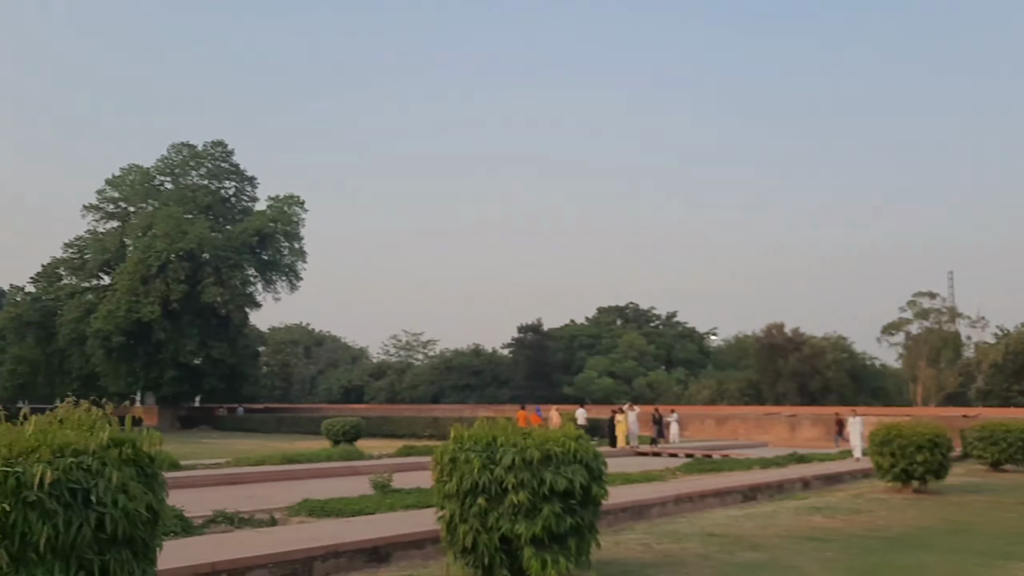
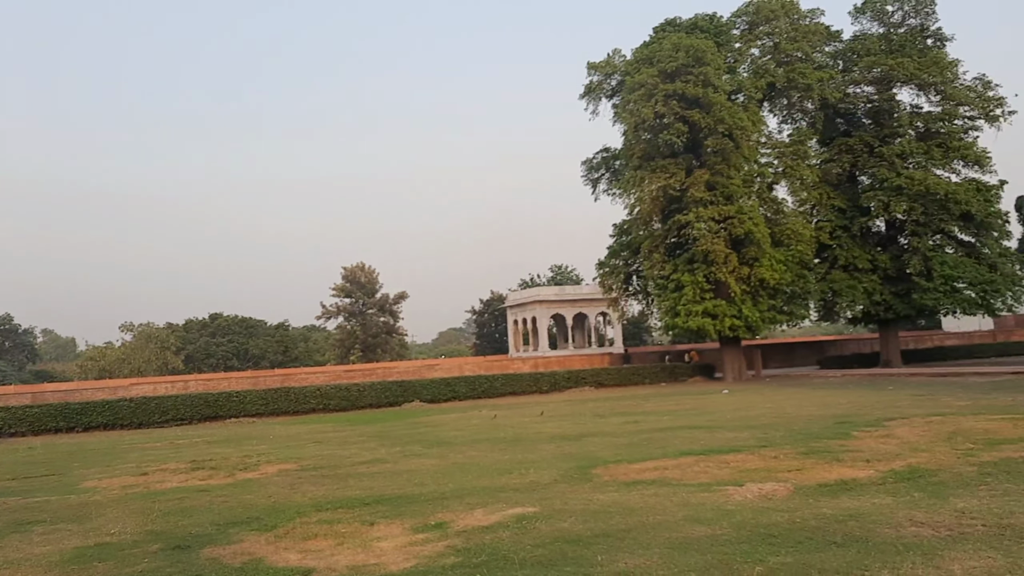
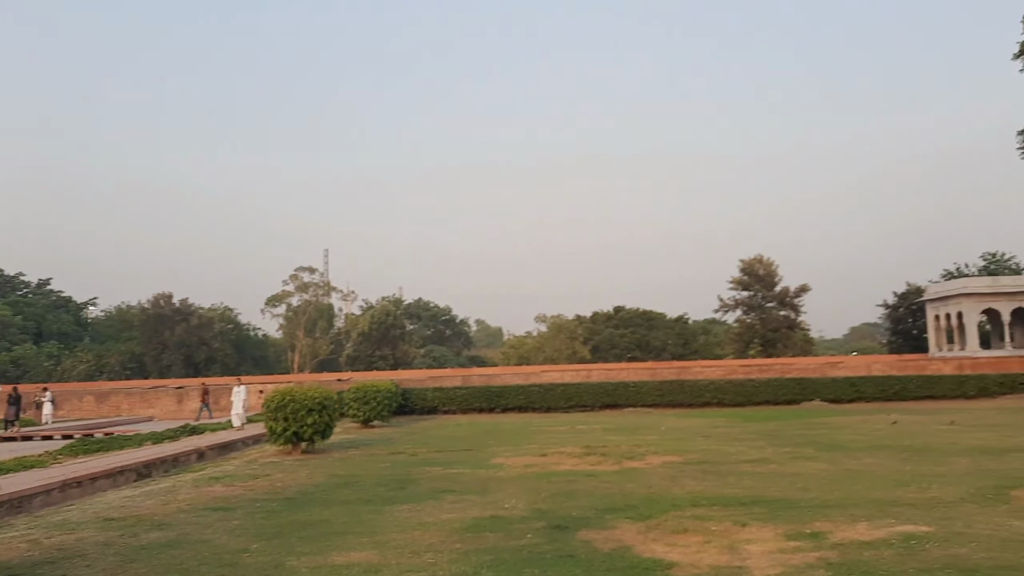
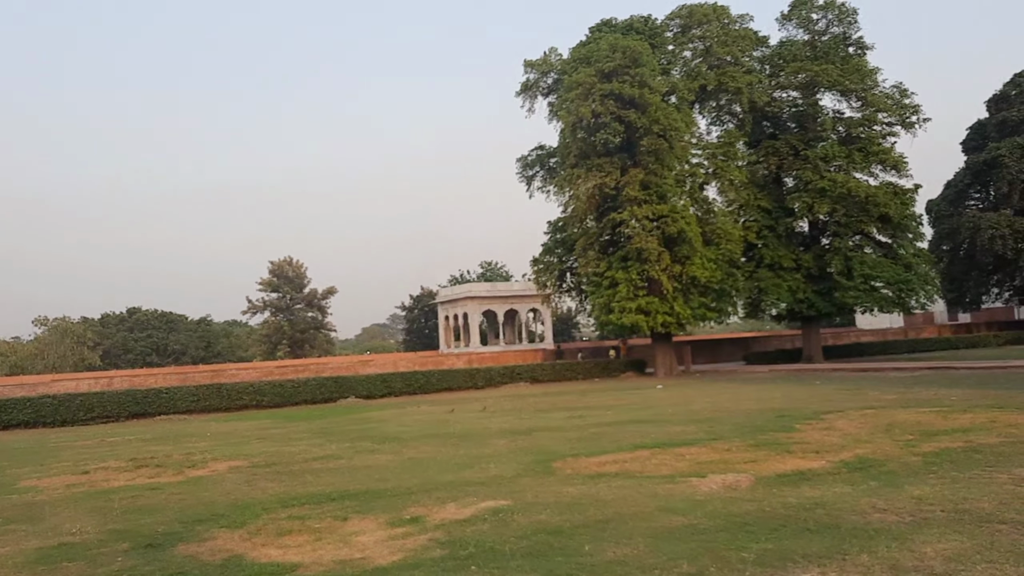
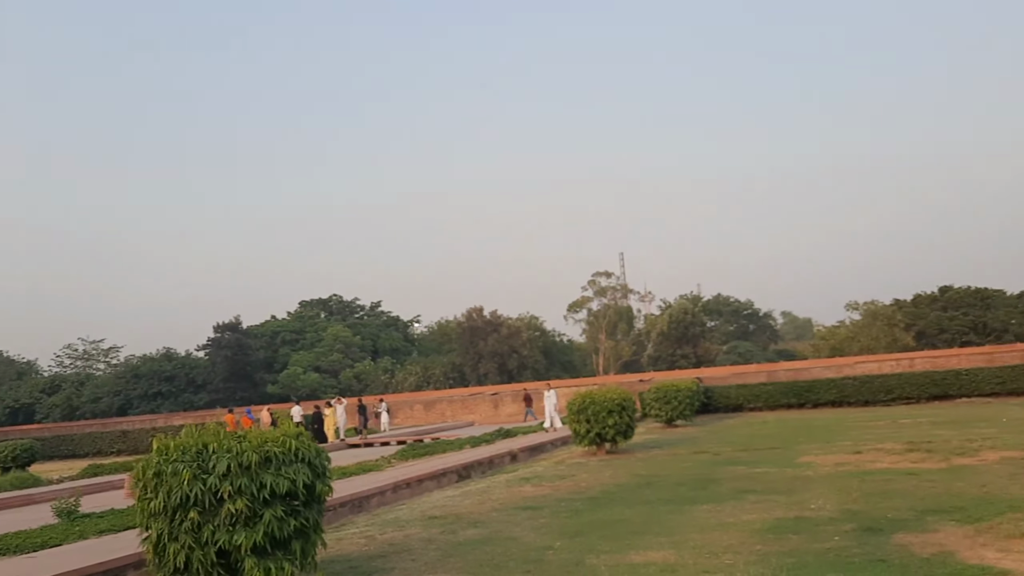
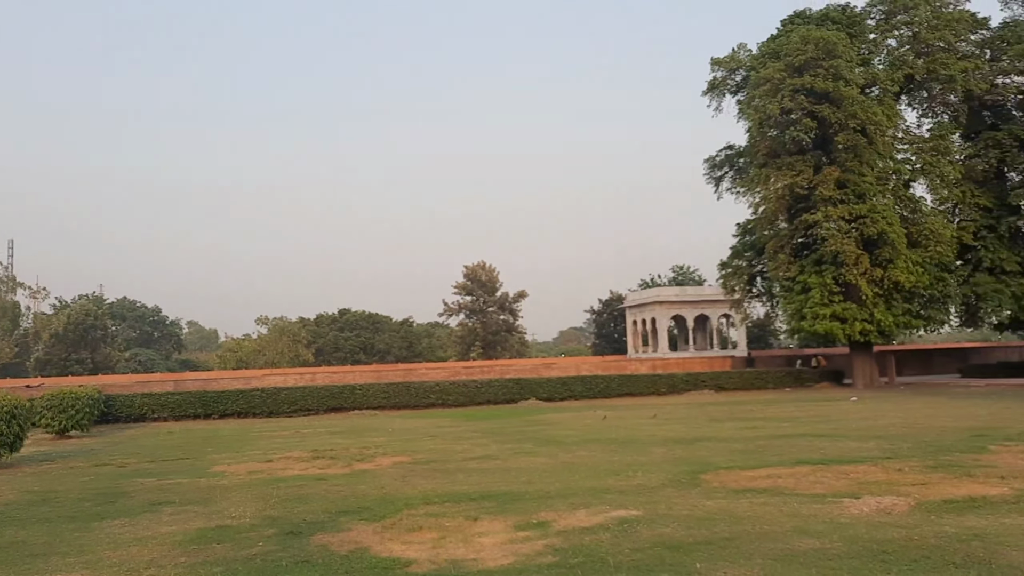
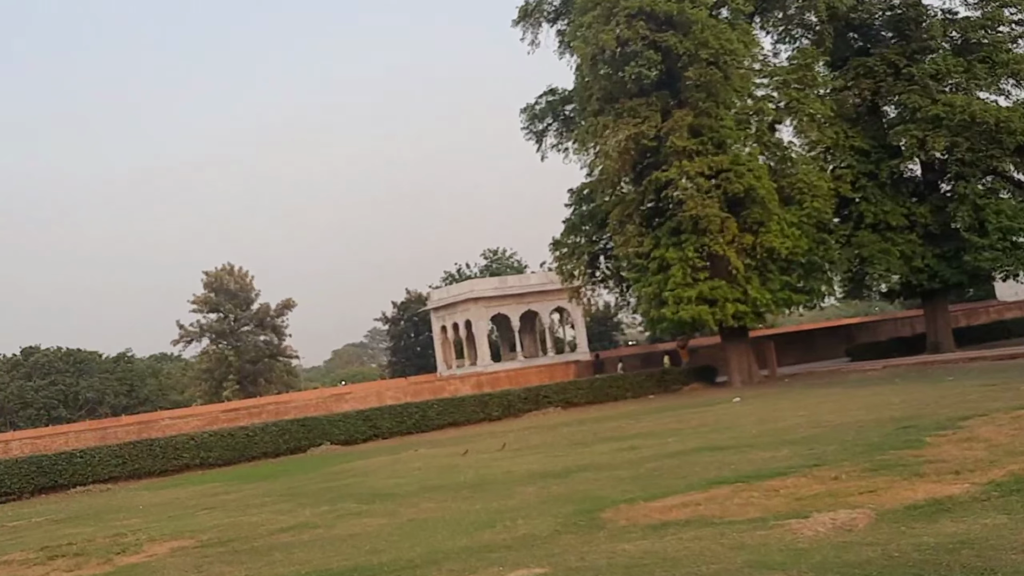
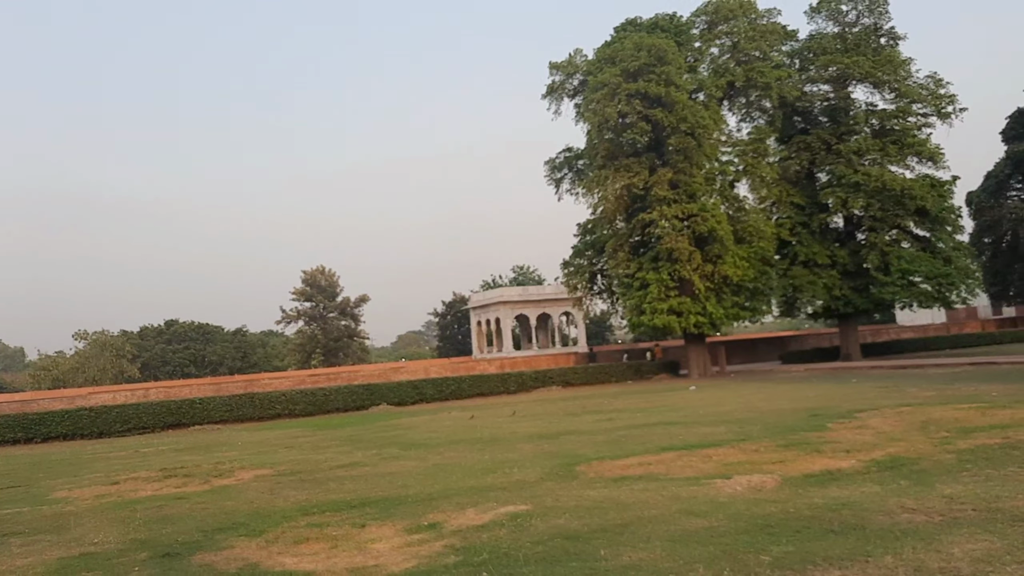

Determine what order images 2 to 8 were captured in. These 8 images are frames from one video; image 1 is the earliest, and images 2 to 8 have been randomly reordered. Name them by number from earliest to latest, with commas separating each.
5, 3, 6, 2, 8, 4, 7
